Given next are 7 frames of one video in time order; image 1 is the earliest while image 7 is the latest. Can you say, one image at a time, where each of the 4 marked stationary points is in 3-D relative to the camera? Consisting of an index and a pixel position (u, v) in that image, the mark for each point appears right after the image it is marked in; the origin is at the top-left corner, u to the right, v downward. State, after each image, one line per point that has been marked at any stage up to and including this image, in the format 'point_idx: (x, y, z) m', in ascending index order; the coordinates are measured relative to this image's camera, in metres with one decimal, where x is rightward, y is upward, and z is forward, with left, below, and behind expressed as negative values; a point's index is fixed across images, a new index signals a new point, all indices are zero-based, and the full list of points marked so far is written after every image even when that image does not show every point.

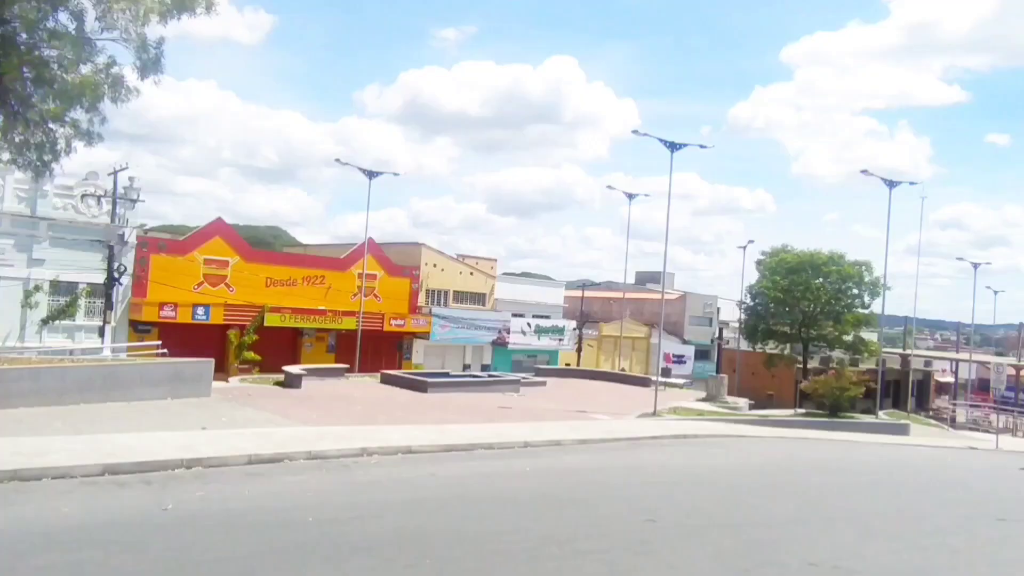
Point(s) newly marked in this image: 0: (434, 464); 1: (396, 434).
0: (-1.3, -3.1, +13.0) m
1: (-2.5, -3.1, +15.9) m
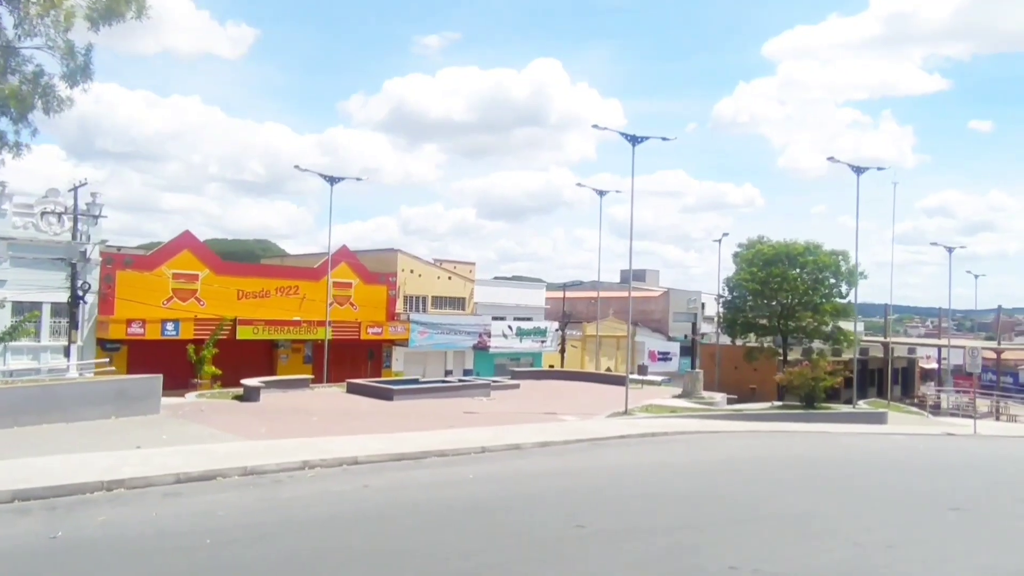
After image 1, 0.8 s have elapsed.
0: (-2.3, -3.1, +12.5) m
1: (-3.5, -3.2, +15.4) m
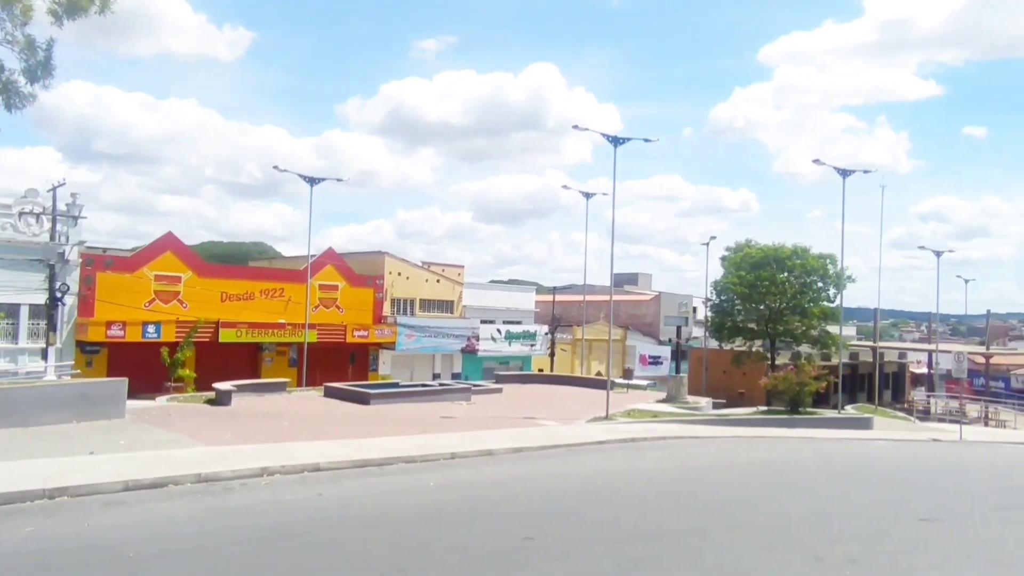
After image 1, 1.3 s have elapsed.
0: (-2.9, -3.2, +12.1) m
1: (-4.1, -3.3, +14.9) m
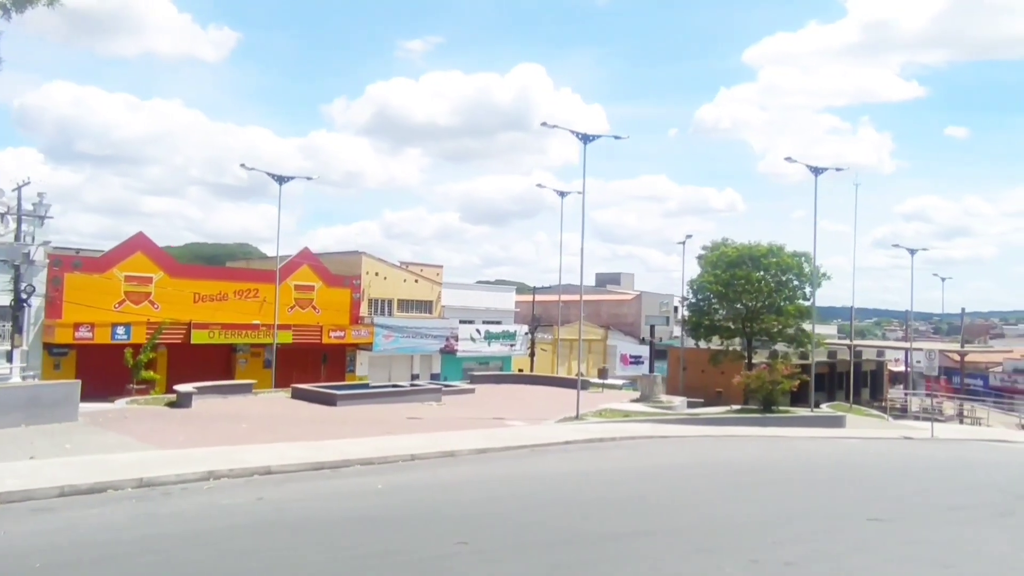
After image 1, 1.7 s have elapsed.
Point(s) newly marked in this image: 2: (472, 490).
0: (-3.7, -3.1, +11.7) m
1: (-4.9, -3.2, +14.6) m
2: (-0.7, -3.2, +11.8) m
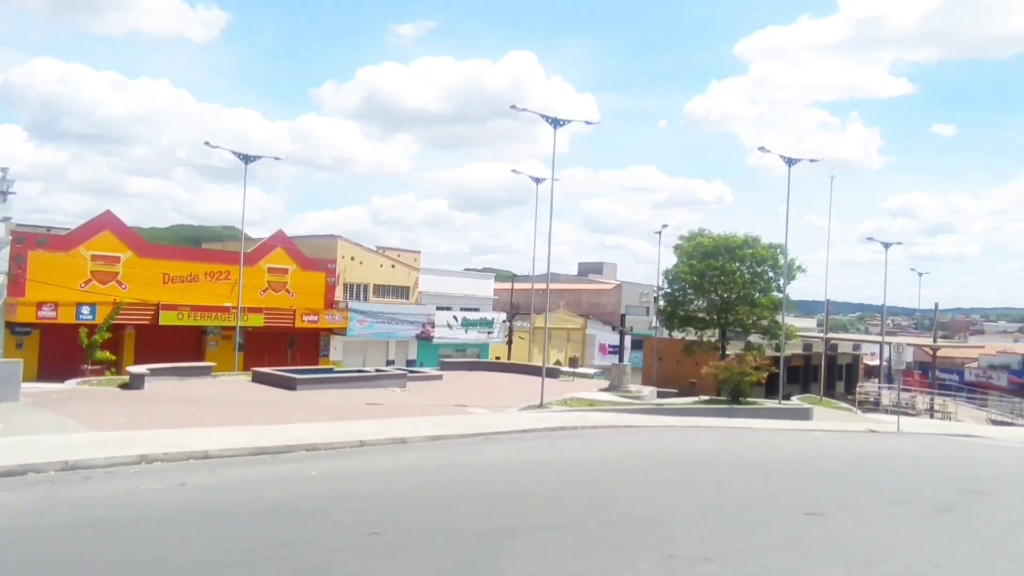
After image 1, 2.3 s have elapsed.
0: (-4.6, -2.8, +11.4) m
1: (-5.9, -2.8, +14.2) m
2: (-1.6, -2.9, +11.4) m
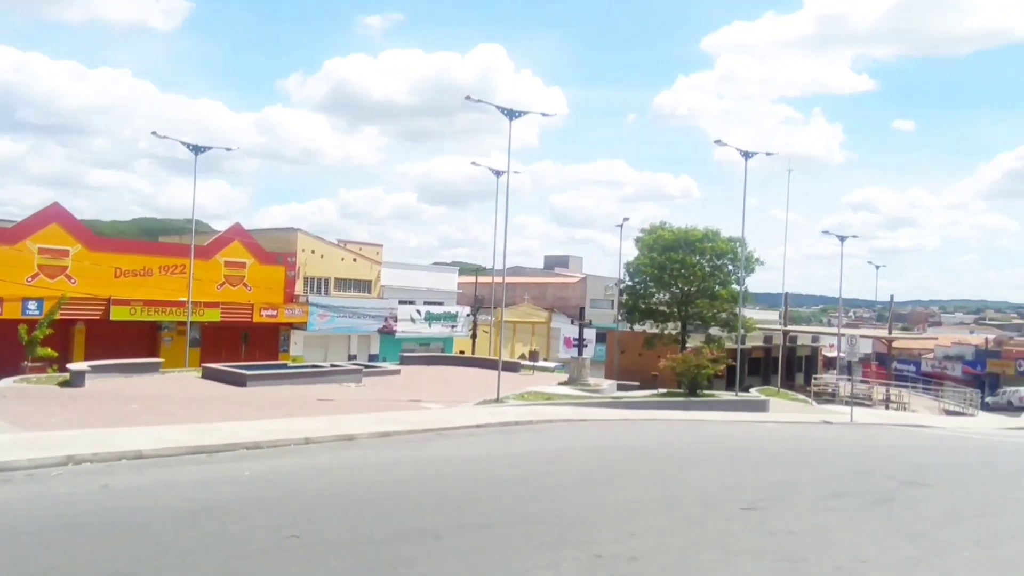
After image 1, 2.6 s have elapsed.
0: (-5.5, -2.7, +10.9) m
1: (-6.9, -2.7, +13.7) m
2: (-2.5, -2.8, +11.1) m
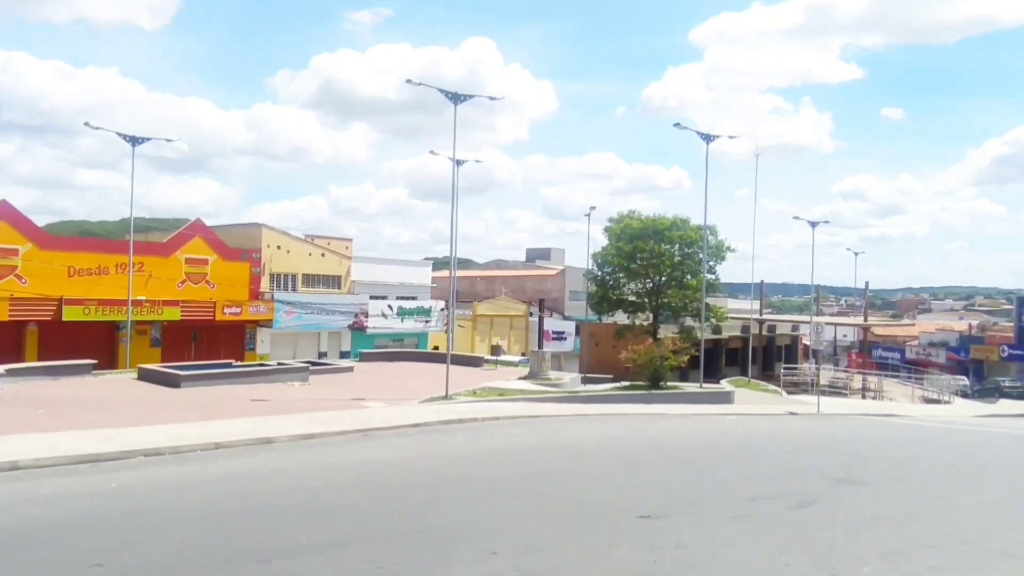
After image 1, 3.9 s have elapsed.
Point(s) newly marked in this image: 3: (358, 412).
0: (-6.9, -2.6, +9.9) m
1: (-8.3, -2.7, +12.6) m
2: (-3.9, -2.7, +10.1) m
3: (-4.1, -3.3, +19.7) m
